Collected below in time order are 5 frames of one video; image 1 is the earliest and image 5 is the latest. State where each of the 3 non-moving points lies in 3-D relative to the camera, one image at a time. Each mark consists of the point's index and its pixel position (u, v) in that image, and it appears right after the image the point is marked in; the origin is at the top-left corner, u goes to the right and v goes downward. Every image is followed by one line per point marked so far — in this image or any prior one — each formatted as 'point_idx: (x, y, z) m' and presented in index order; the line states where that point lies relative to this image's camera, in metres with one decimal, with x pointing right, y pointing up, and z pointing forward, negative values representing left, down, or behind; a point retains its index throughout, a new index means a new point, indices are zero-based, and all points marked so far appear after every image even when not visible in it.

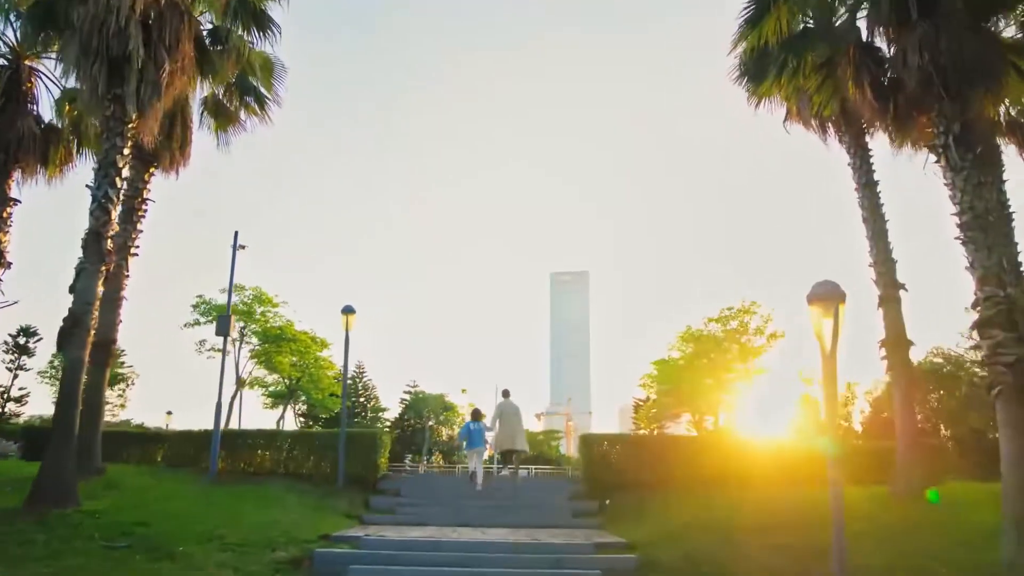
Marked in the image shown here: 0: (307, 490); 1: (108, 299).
0: (-3.2, -3.2, +12.1) m
1: (-6.5, -0.2, +12.5) m
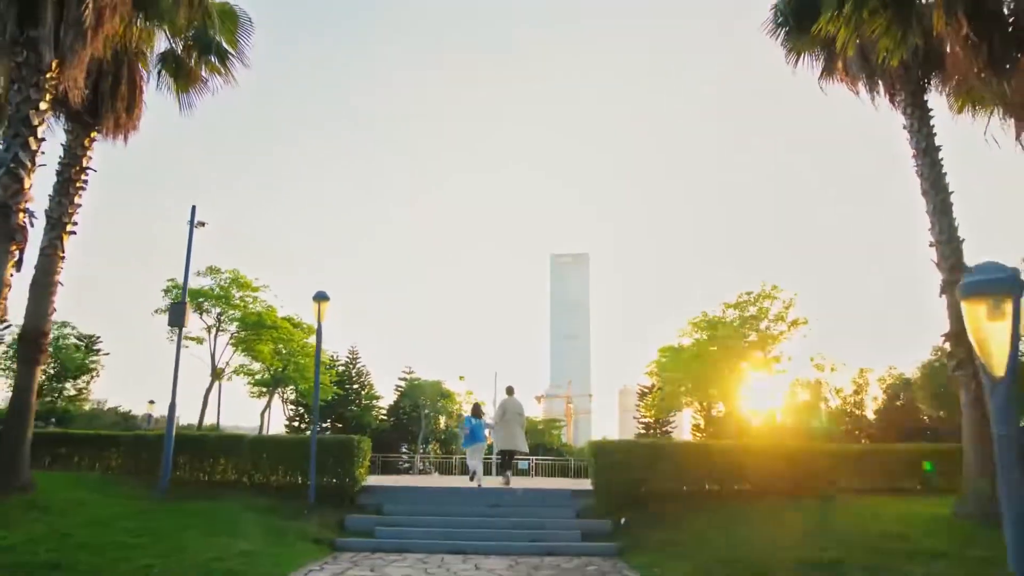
0: (-3.2, -2.9, +10.4) m
1: (-6.5, 0.0, +10.7) m
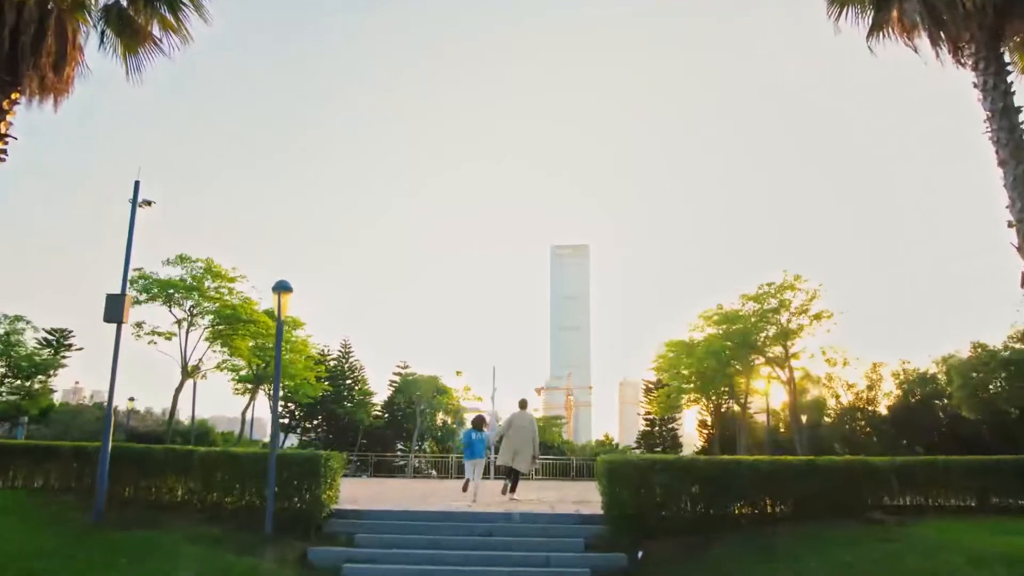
0: (-3.3, -2.8, +8.7) m
1: (-6.6, +0.2, +9.0) m
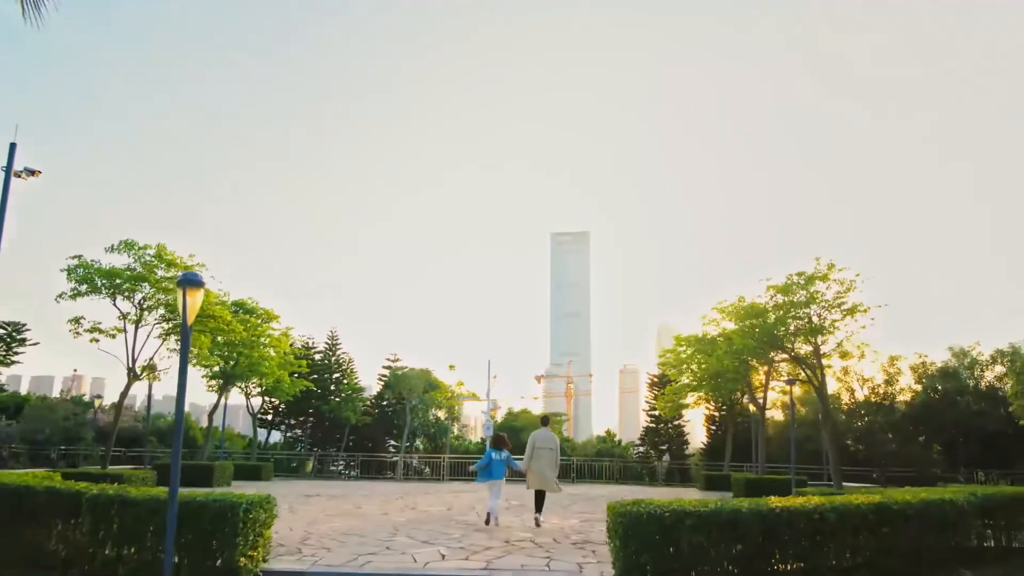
0: (-3.4, -2.8, +6.4) m
1: (-6.7, +0.2, +6.7) m
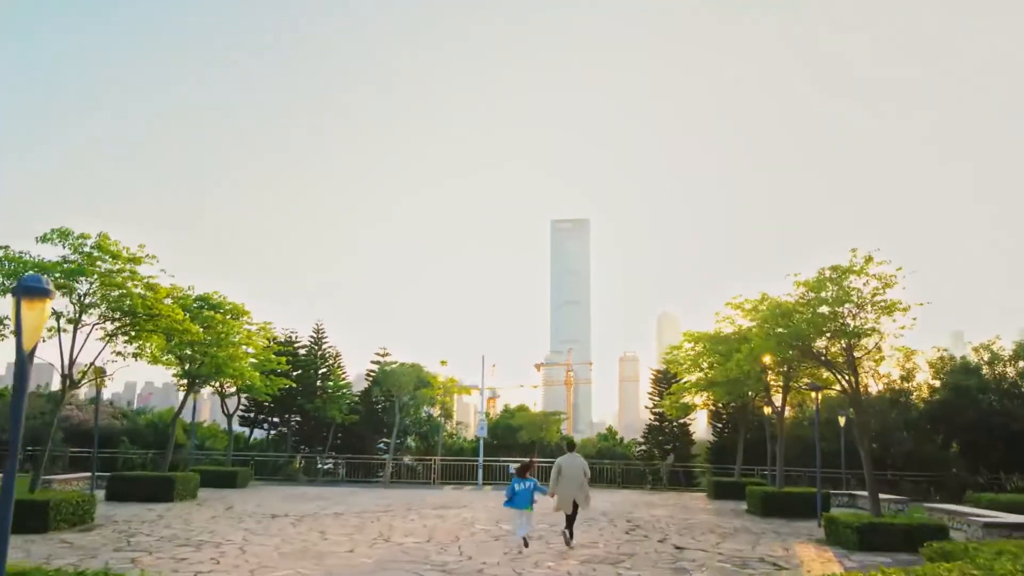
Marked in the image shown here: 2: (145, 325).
0: (-3.6, -2.9, +4.4) m
1: (-6.9, +0.2, +4.6) m
2: (-7.6, -0.7, +15.9) m
